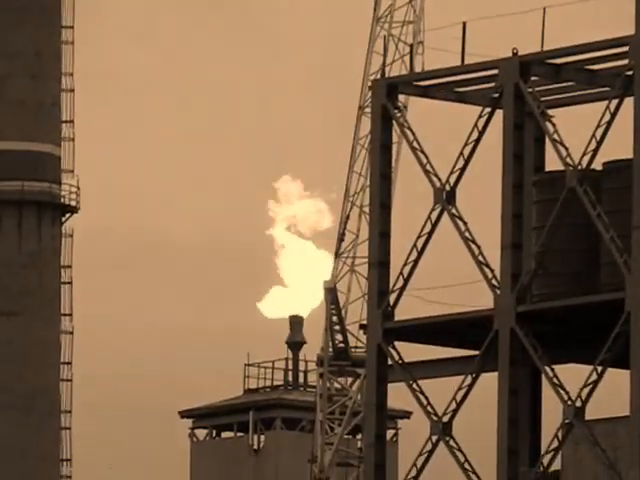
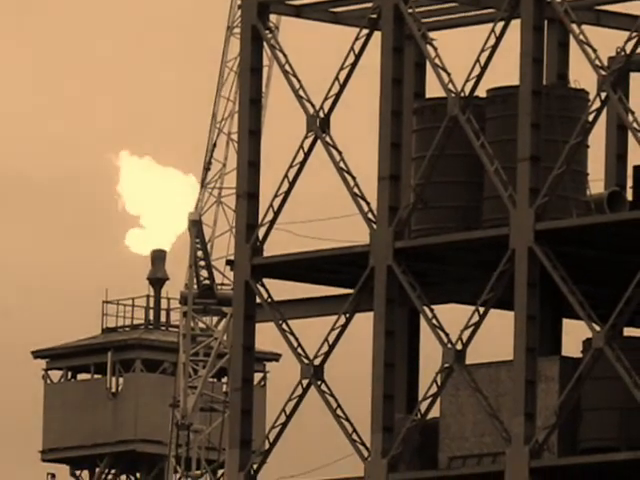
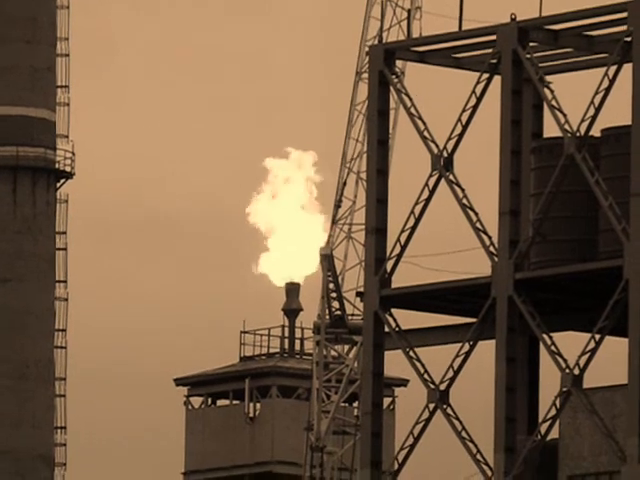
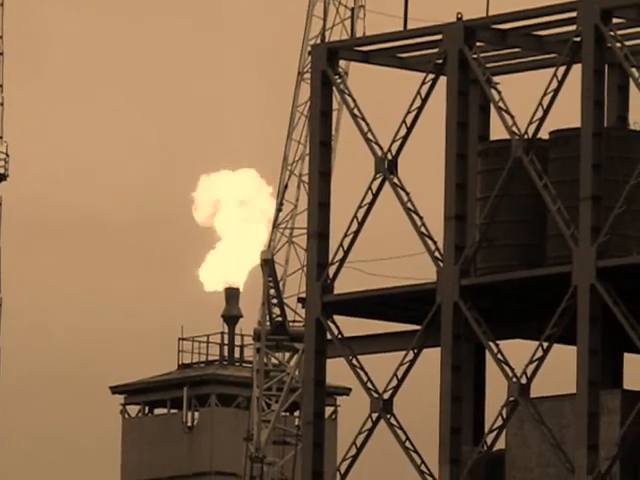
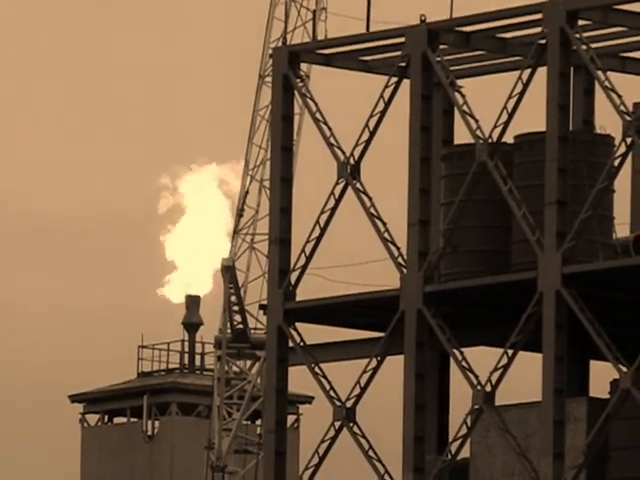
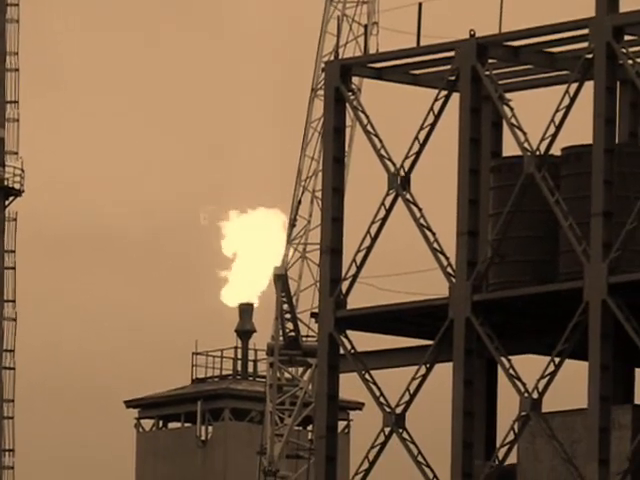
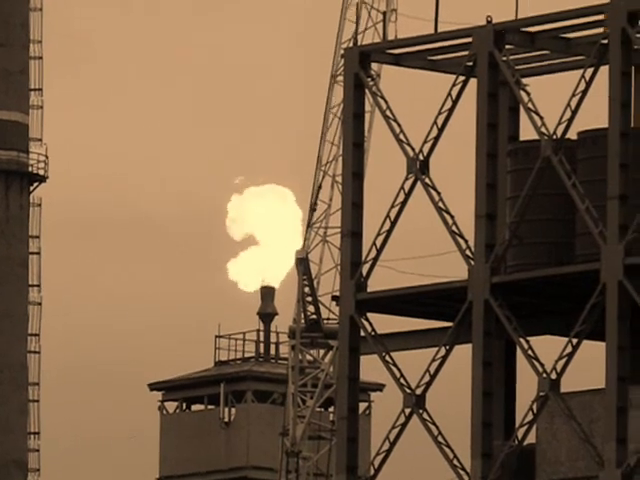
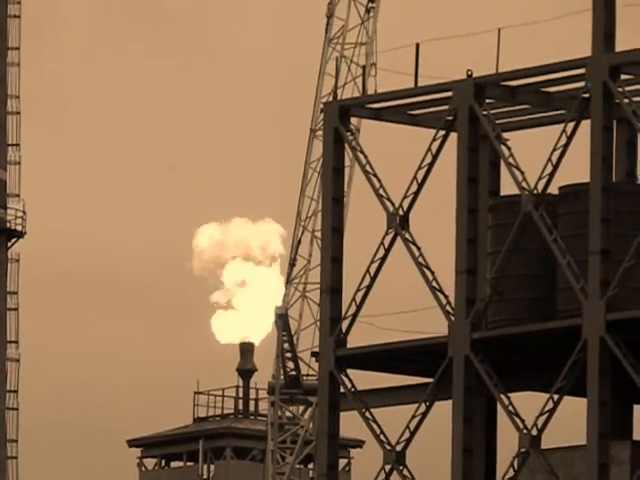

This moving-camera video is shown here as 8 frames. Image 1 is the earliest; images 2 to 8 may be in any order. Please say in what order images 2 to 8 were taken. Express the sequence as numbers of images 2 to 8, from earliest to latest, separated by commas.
3, 7, 8, 6, 4, 5, 2
